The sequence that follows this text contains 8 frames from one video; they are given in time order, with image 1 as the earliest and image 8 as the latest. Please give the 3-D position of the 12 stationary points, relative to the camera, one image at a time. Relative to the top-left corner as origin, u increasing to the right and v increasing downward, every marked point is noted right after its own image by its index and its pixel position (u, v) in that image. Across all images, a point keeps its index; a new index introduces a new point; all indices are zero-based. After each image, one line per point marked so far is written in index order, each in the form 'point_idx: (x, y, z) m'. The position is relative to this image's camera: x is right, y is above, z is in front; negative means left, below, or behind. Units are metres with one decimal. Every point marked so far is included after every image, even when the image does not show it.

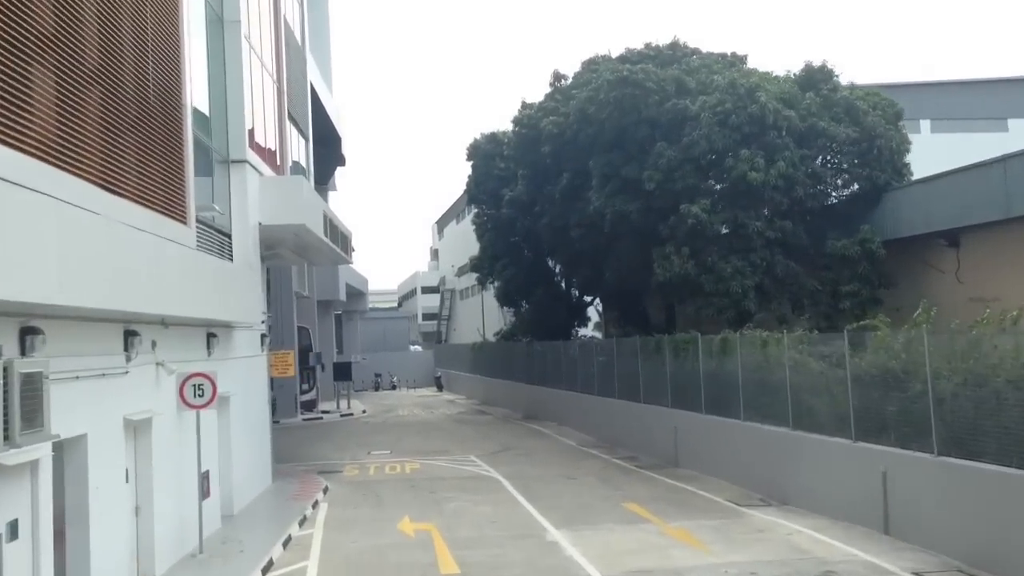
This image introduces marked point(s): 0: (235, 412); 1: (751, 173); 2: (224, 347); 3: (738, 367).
0: (-4.4, -2.0, +15.6) m
1: (+4.8, +2.3, +19.7) m
2: (-4.4, -0.9, +14.9) m
3: (+4.1, -1.4, +17.5) m
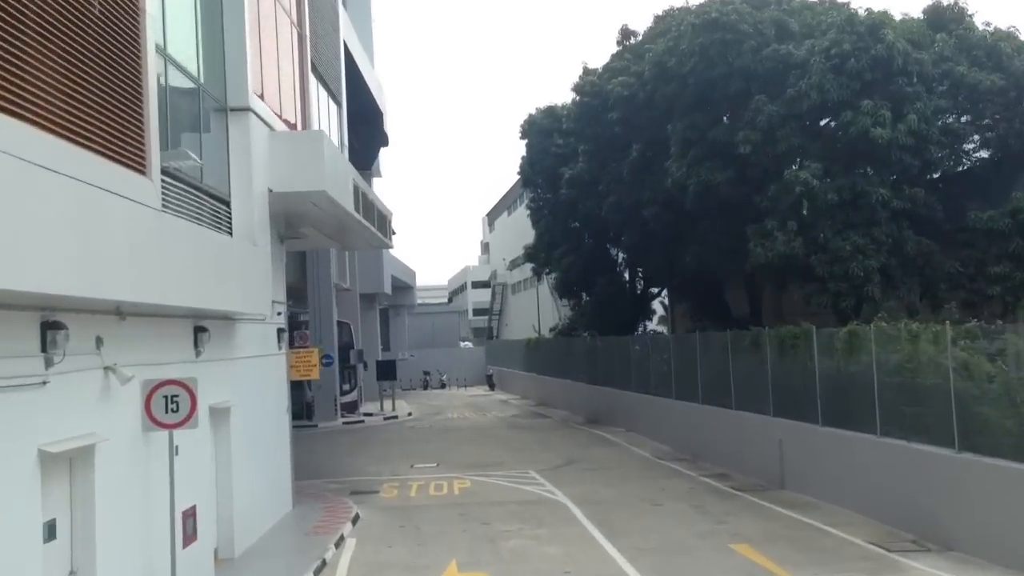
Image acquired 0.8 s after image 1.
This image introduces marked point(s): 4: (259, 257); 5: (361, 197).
0: (-3.5, -1.7, +12.4) m
1: (+6.0, +2.6, +16.0) m
2: (-3.5, -0.7, +11.7) m
3: (+5.1, -1.1, +13.9) m
4: (-3.2, +0.4, +12.4) m
5: (-2.7, +1.6, +17.6) m
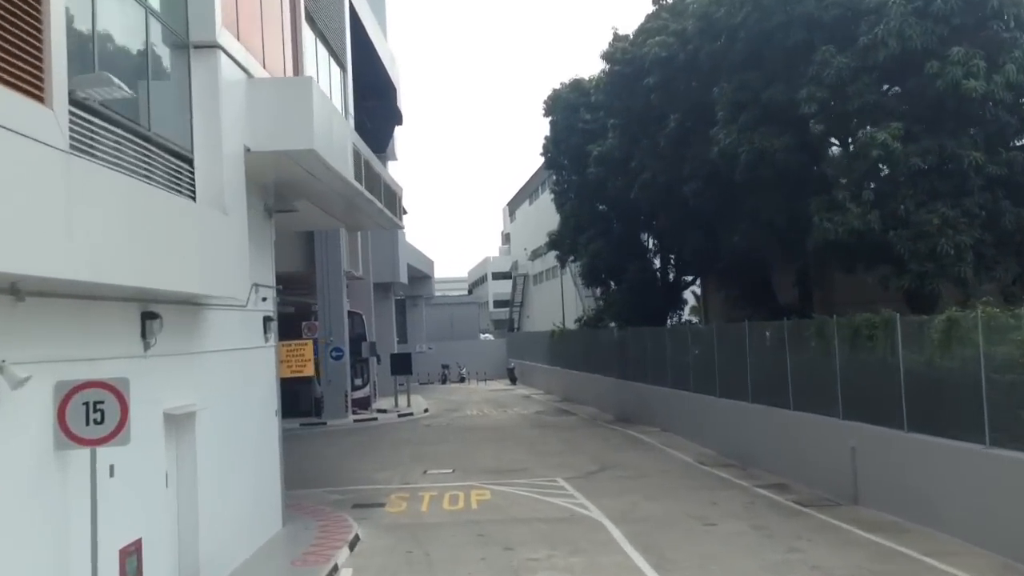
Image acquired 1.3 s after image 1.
0: (-3.2, -1.5, +10.2) m
1: (+6.3, +2.9, +13.6) m
2: (-3.2, -0.5, +9.4) m
3: (+5.4, -0.9, +11.5) m
4: (-2.9, +0.7, +10.2) m
5: (-2.3, +1.9, +15.3) m
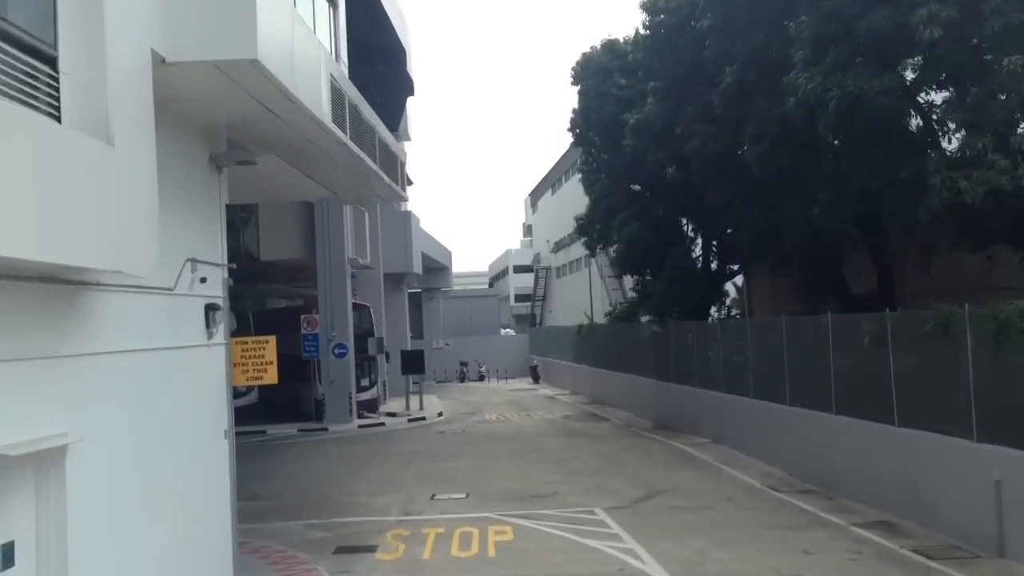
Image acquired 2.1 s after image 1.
0: (-2.9, -1.3, +6.8) m
1: (+6.6, +3.1, +10.0) m
2: (-3.0, -0.3, +6.1) m
3: (+5.7, -0.7, +7.9) m
4: (-2.7, +0.9, +6.8) m
5: (-2.0, +2.1, +11.9) m
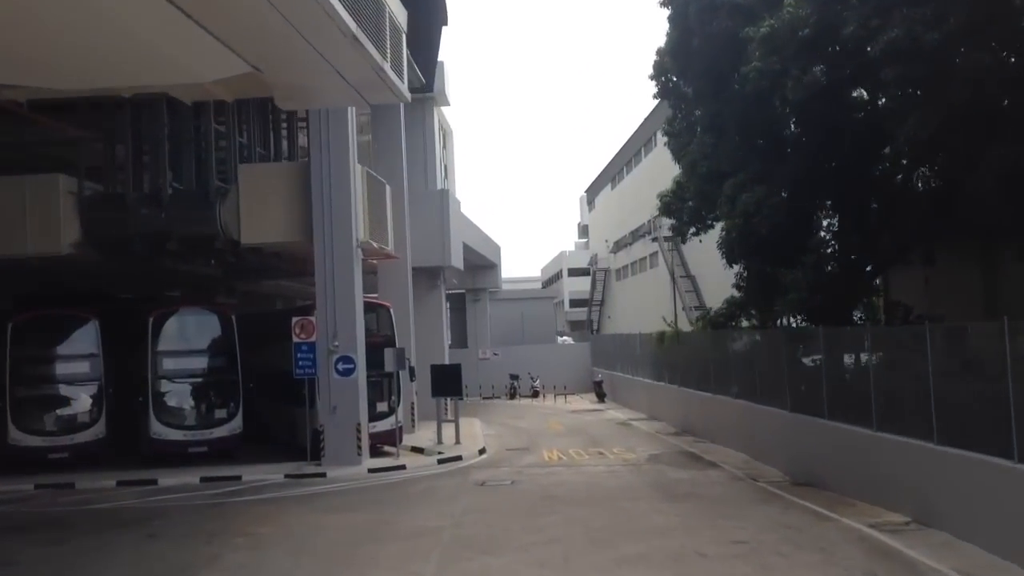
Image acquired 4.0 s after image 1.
0: (-2.6, -1.0, -0.6) m
1: (+7.1, +3.4, +2.1) m
2: (-2.7, +0.1, -1.3) m
3: (+6.1, -0.4, +0.1) m
4: (-2.3, +1.2, -0.6) m
5: (-1.4, +2.4, +4.5) m
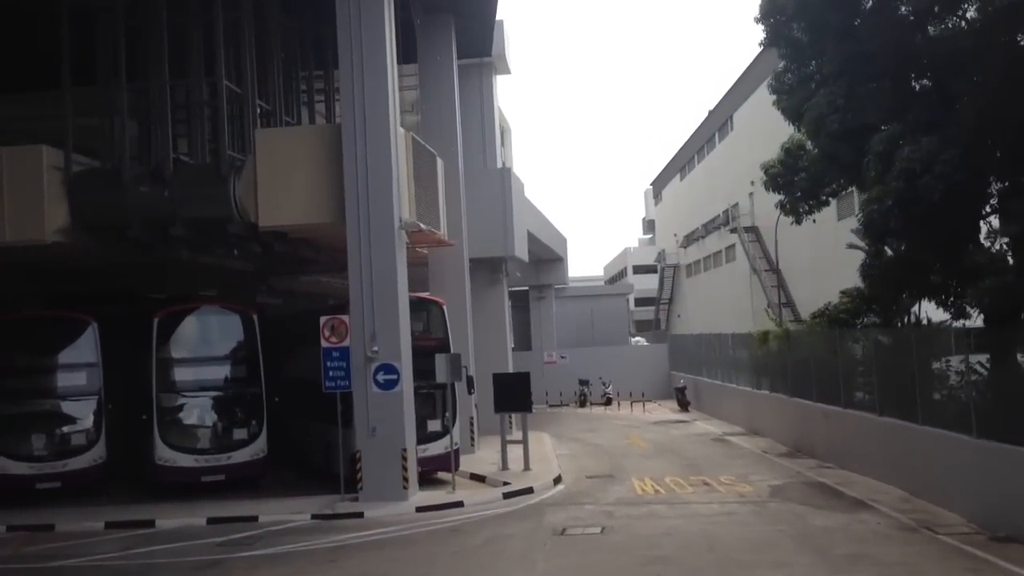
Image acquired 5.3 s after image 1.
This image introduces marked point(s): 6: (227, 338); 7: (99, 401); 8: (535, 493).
0: (-2.5, -0.9, -4.7) m
1: (+7.3, +3.6, -2.5) m
2: (-2.7, +0.2, -5.4) m
3: (+6.2, -0.2, -4.5) m
4: (-2.2, +1.3, -4.7) m
5: (-1.0, +2.6, +0.4) m
6: (-5.5, -1.0, +18.7) m
7: (-8.0, -2.2, +18.9) m
8: (+0.4, -3.5, +16.8) m
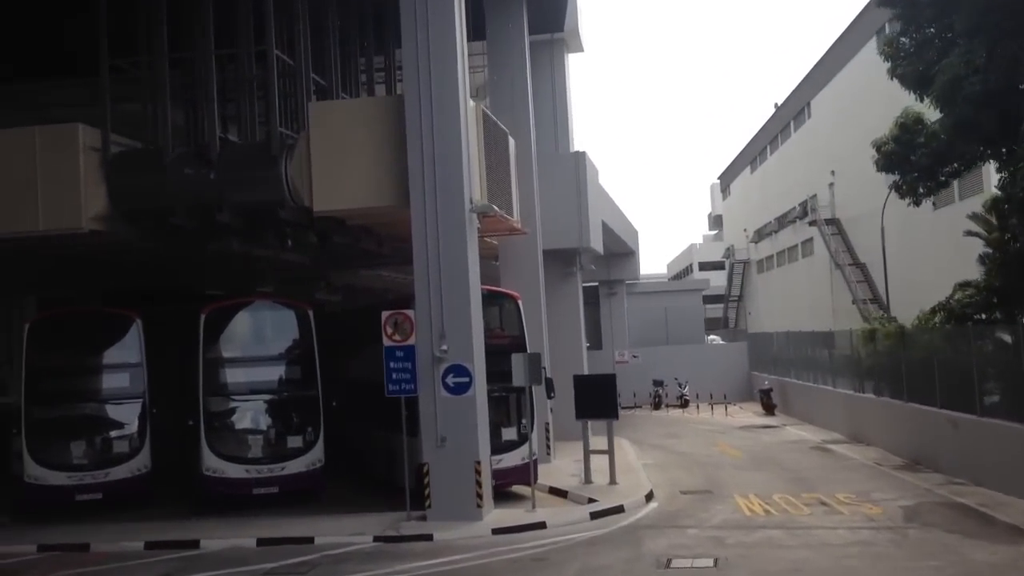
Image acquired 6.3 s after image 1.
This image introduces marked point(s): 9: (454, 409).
0: (-2.5, -0.7, -6.5) m
1: (+7.5, +3.8, -5.0) m
2: (-2.7, +0.3, -7.2) m
3: (+6.2, 0.0, -6.9) m
4: (-2.2, +1.4, -6.6) m
5: (-0.7, +2.7, -1.6) m
6: (-4.0, -0.8, +16.9) m
7: (-6.5, -2.1, +17.3) m
8: (+1.7, -3.4, +14.7) m
9: (-0.9, -1.8, +14.4) m
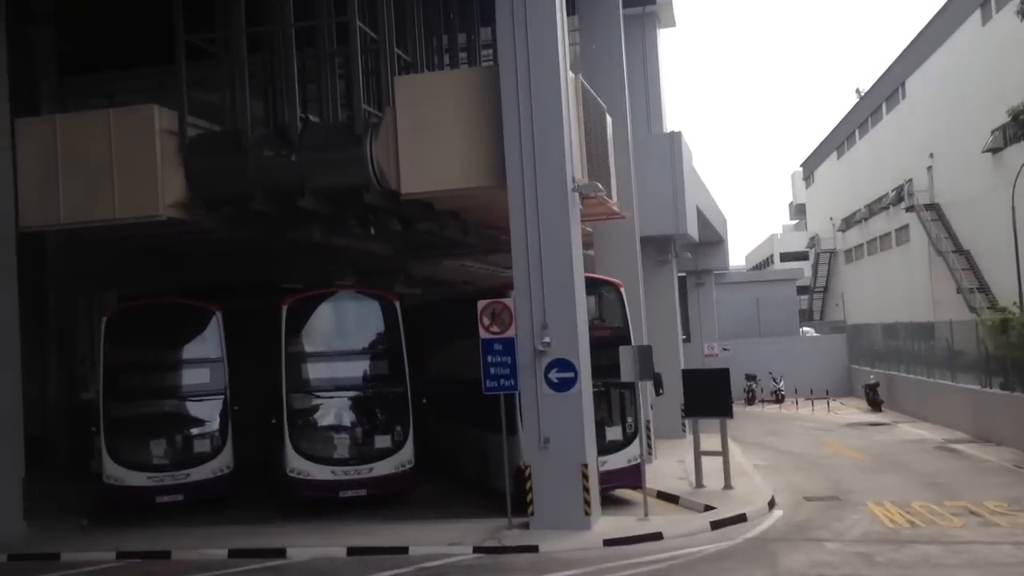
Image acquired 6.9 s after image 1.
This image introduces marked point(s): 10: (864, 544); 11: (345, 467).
0: (-2.5, -0.7, -7.7) m
1: (+7.5, +3.9, -6.9) m
2: (-2.7, +0.4, -8.3) m
3: (+6.1, +0.1, -8.7) m
4: (-2.3, +1.5, -7.7) m
5: (-0.4, +2.8, -2.9) m
6: (-2.4, -0.7, +15.9) m
7: (-4.9, -1.9, +16.4) m
8: (+3.2, -3.2, +13.2) m
9: (+0.6, -1.6, +13.1) m
10: (+4.2, -3.0, +11.7) m
11: (-2.7, -2.9, +15.8) m
